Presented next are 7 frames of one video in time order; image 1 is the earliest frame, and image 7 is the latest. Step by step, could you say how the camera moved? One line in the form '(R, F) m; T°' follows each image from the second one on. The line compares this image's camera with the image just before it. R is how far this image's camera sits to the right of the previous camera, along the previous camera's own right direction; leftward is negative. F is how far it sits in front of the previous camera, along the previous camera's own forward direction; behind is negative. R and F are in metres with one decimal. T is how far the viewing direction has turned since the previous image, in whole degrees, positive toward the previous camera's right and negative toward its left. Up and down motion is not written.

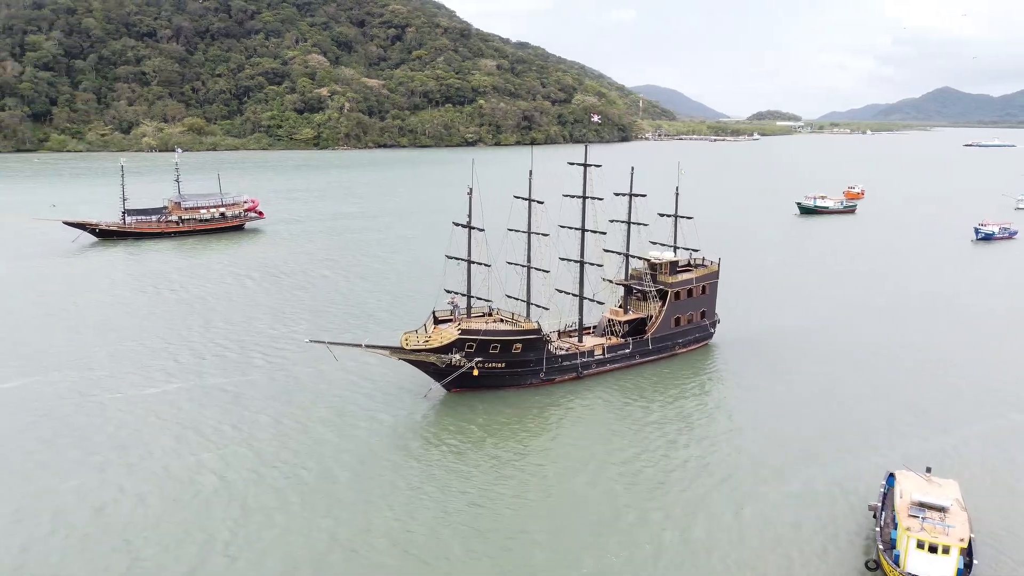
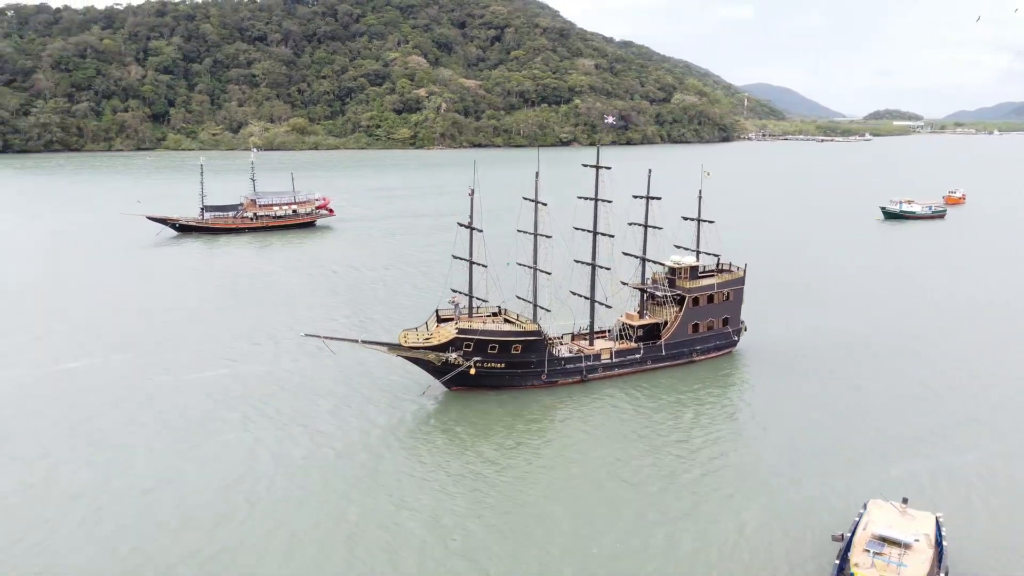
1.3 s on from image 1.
(+4.1, +0.6) m; -7°
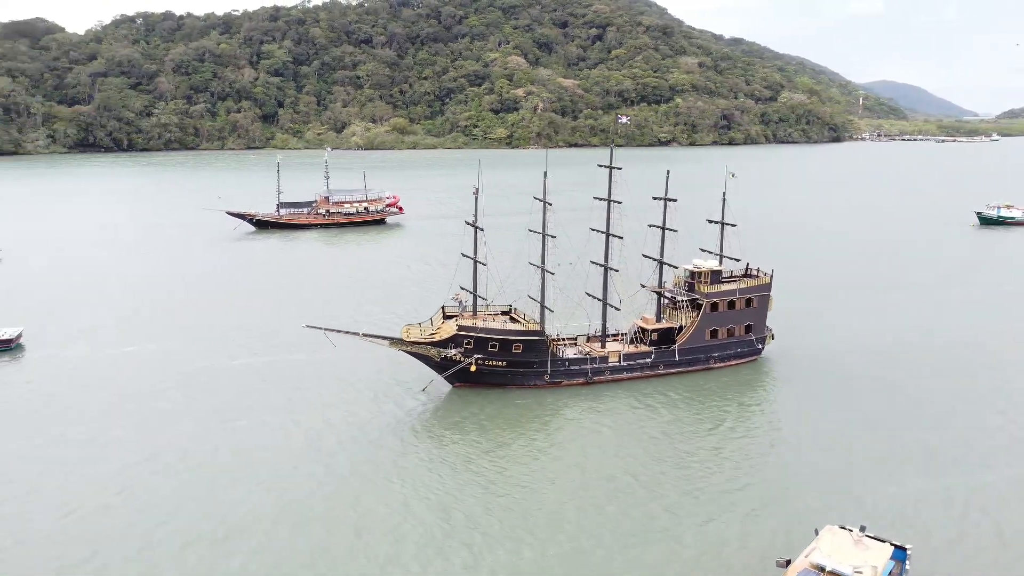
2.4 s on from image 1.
(+4.1, +0.4) m; -7°
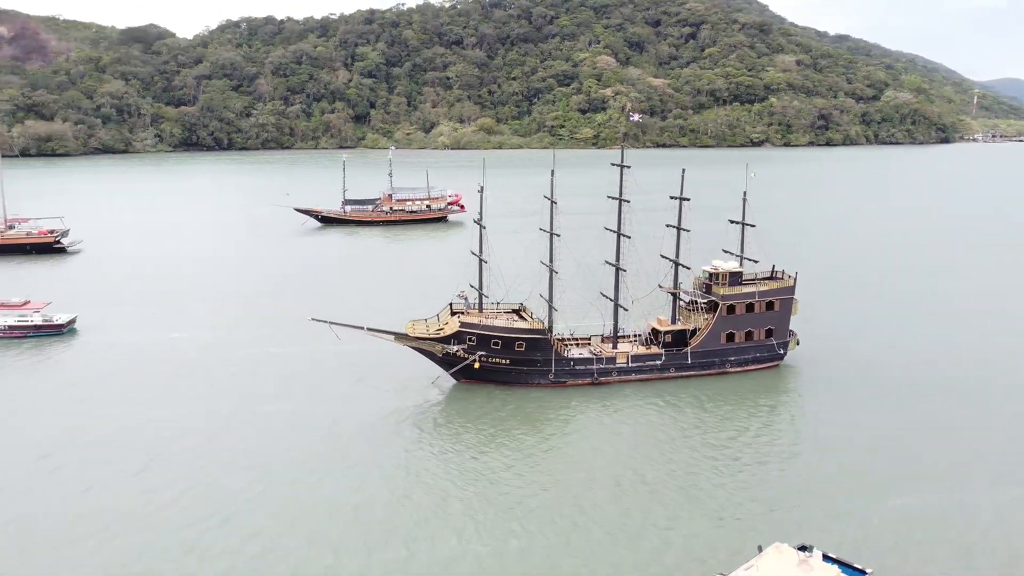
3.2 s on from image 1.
(+3.6, +0.3) m; -6°
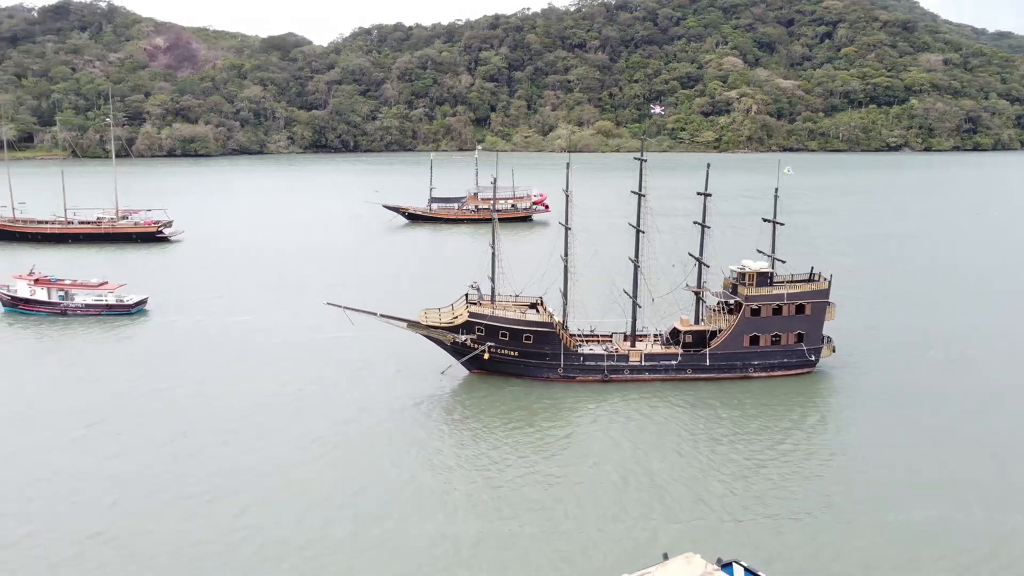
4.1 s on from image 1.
(+4.7, +0.5) m; -9°
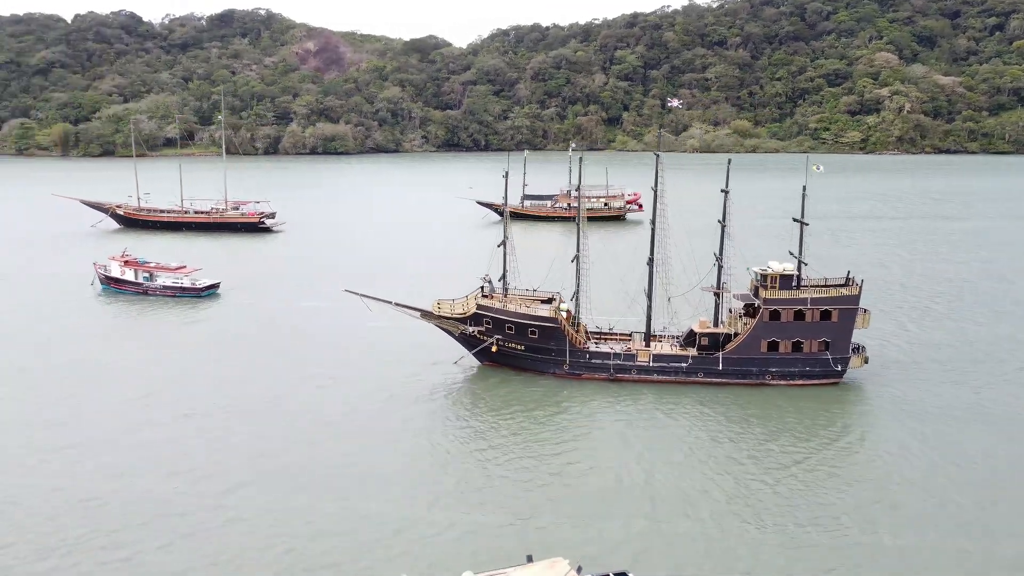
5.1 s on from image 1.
(+5.4, +0.6) m; -10°
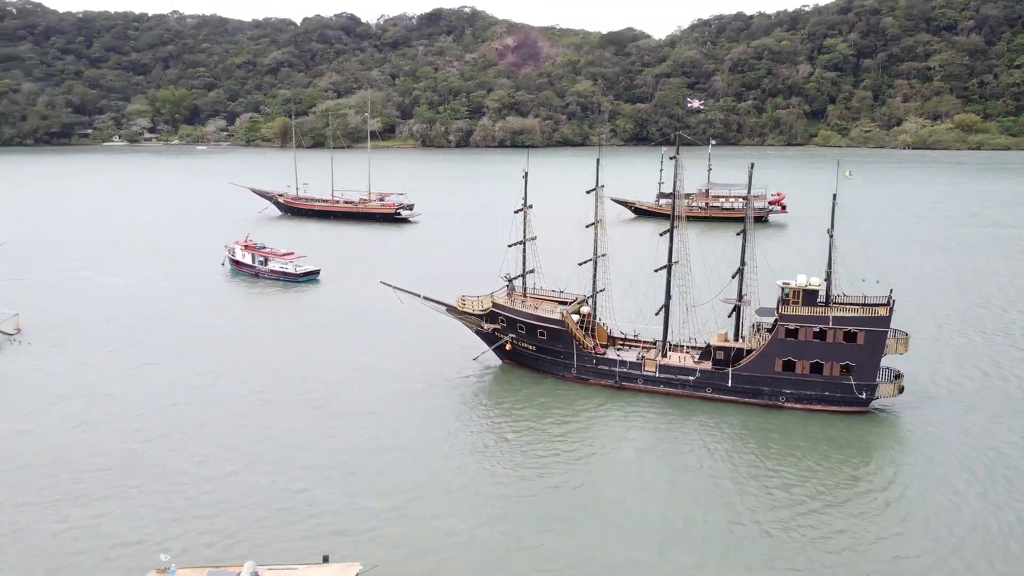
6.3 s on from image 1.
(+7.7, +0.9) m; -14°
